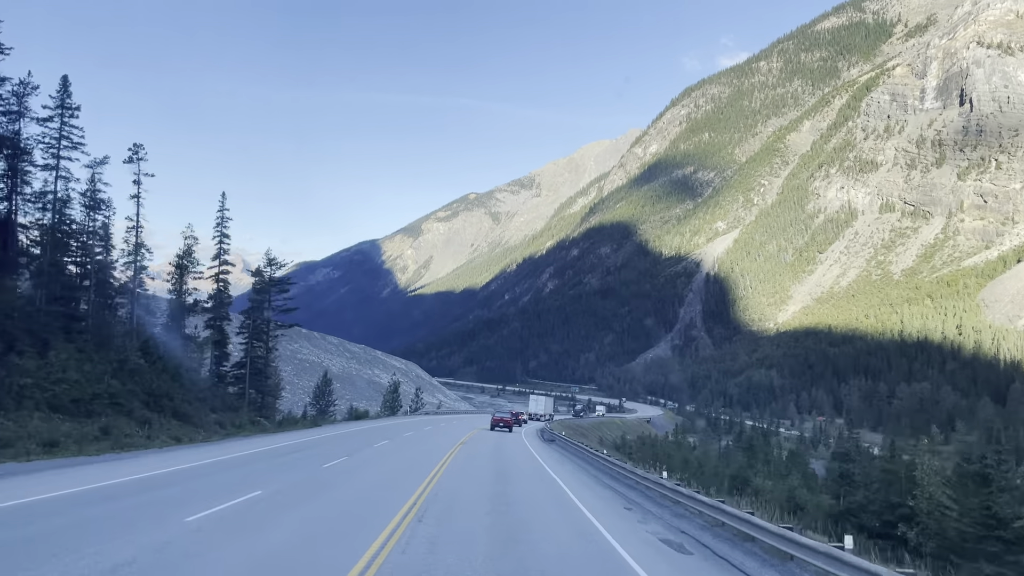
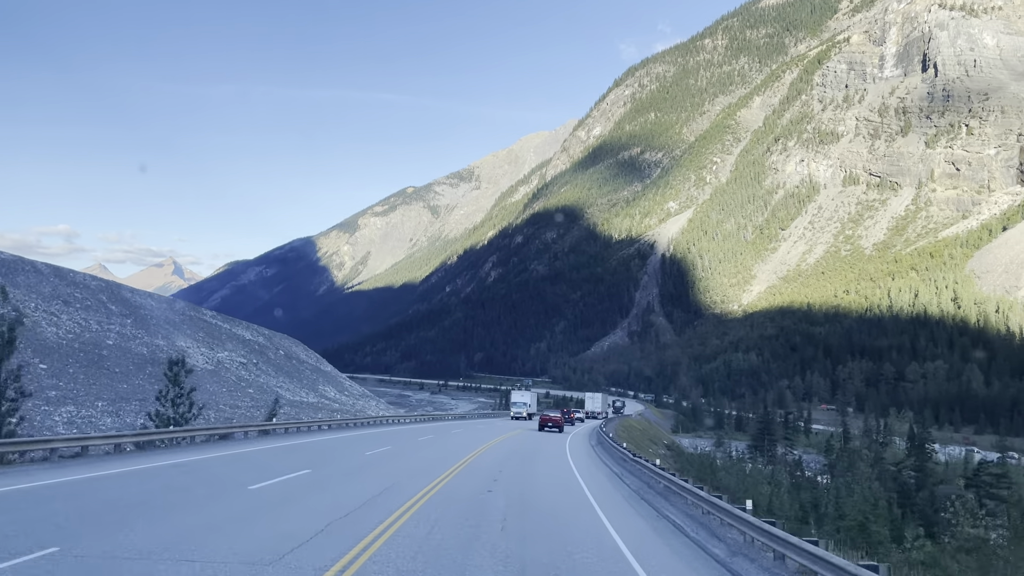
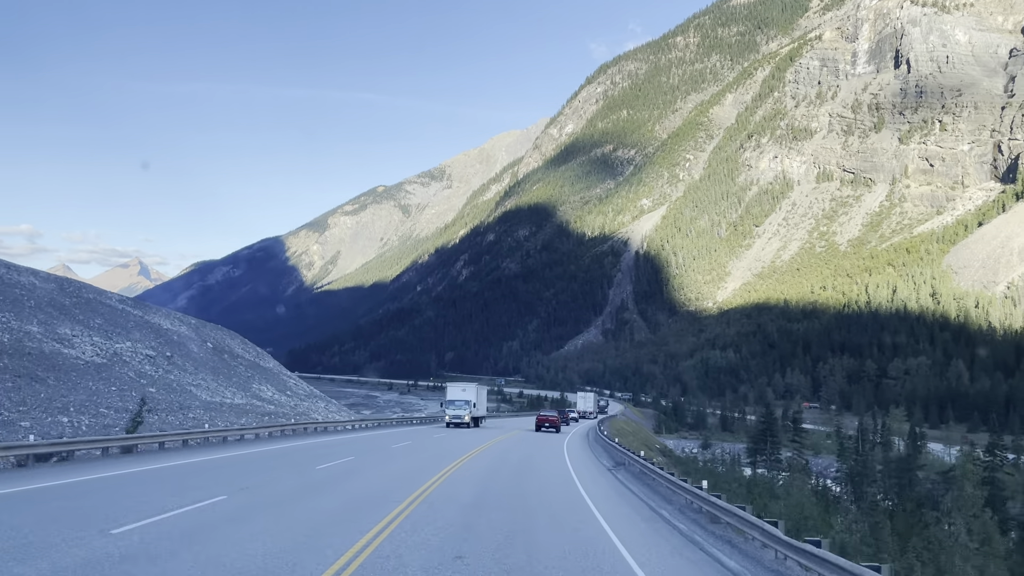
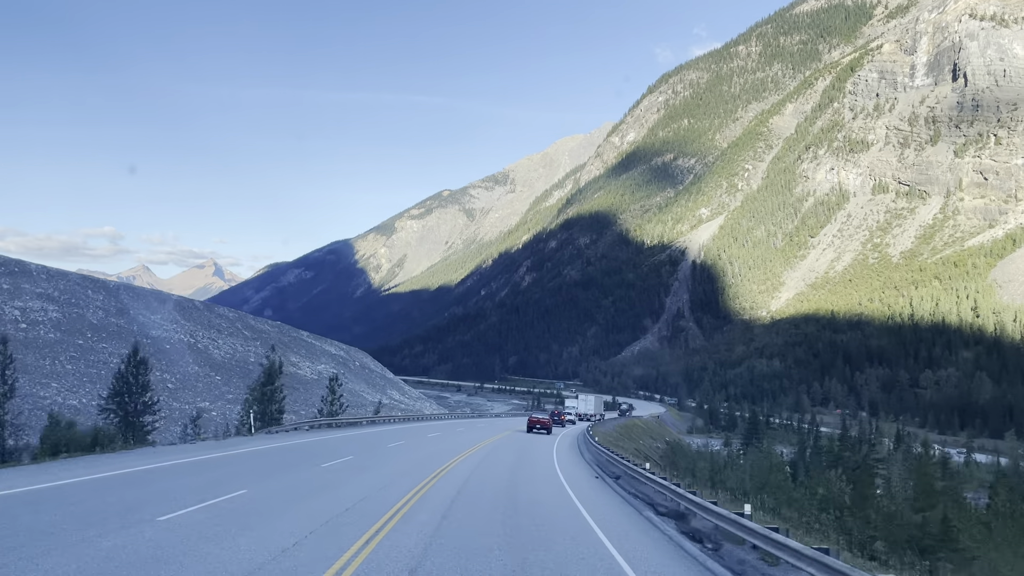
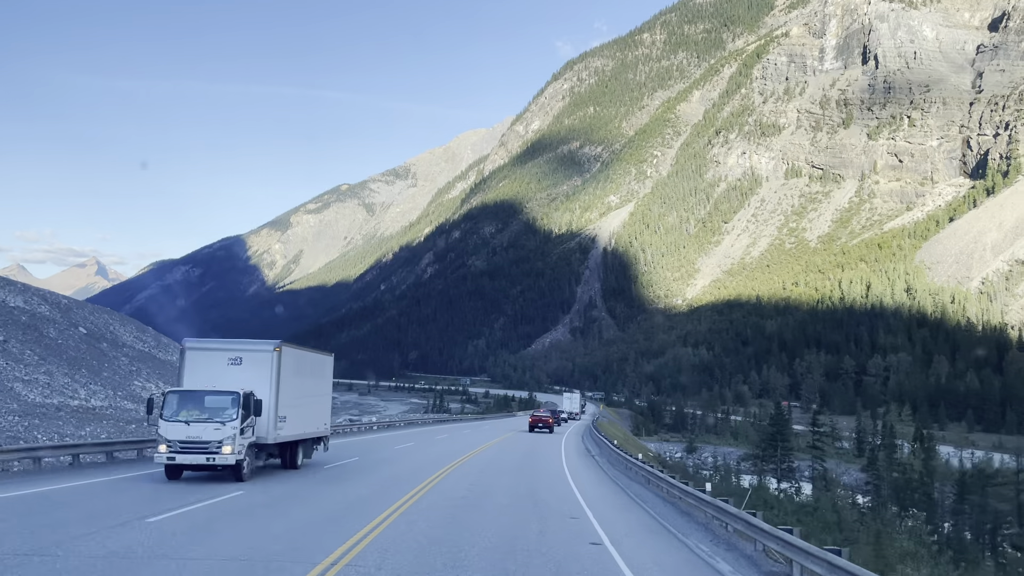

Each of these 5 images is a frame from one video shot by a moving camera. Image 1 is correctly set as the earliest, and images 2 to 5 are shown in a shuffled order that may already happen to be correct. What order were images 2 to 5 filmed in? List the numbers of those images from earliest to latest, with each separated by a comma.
4, 2, 3, 5
